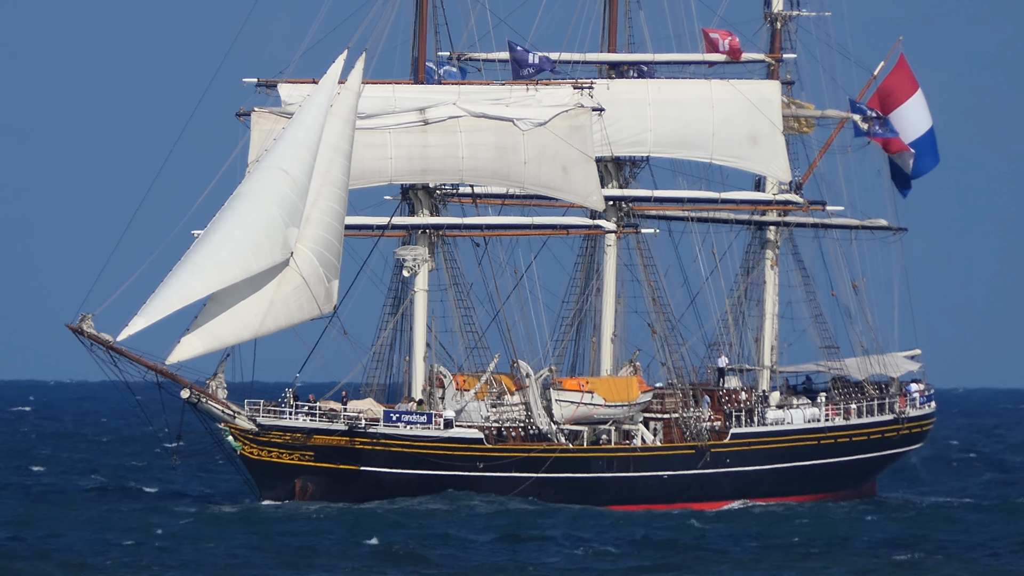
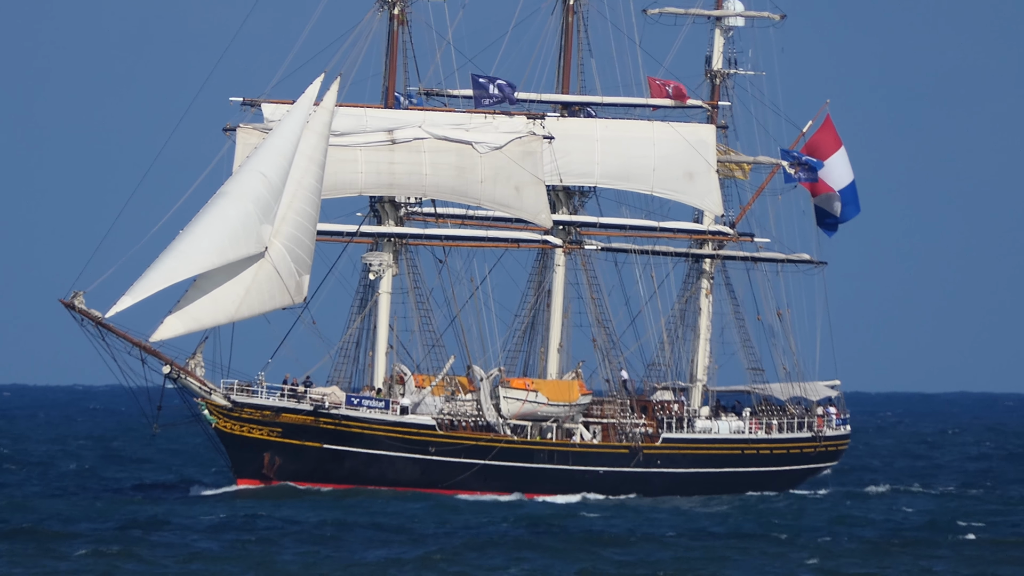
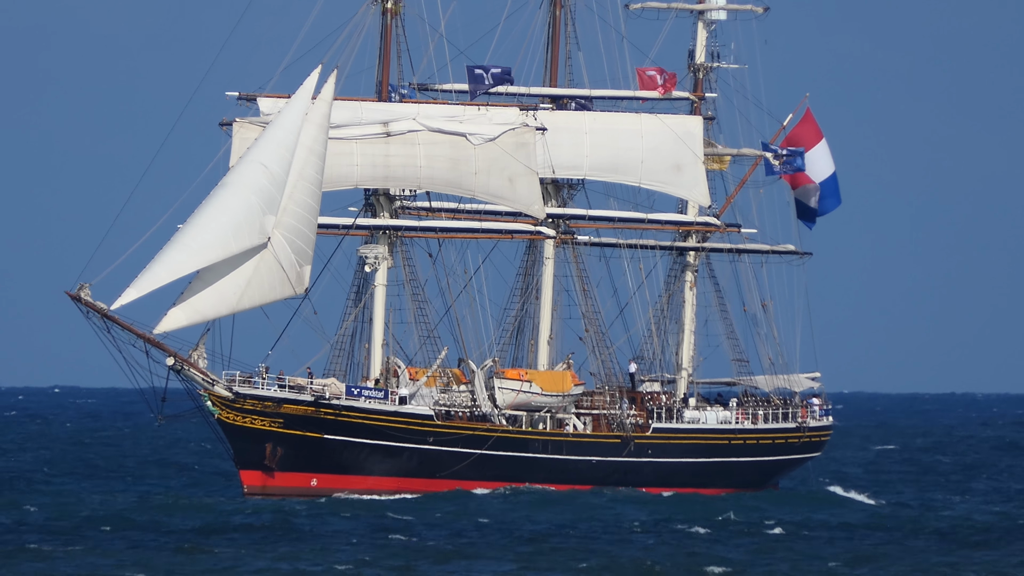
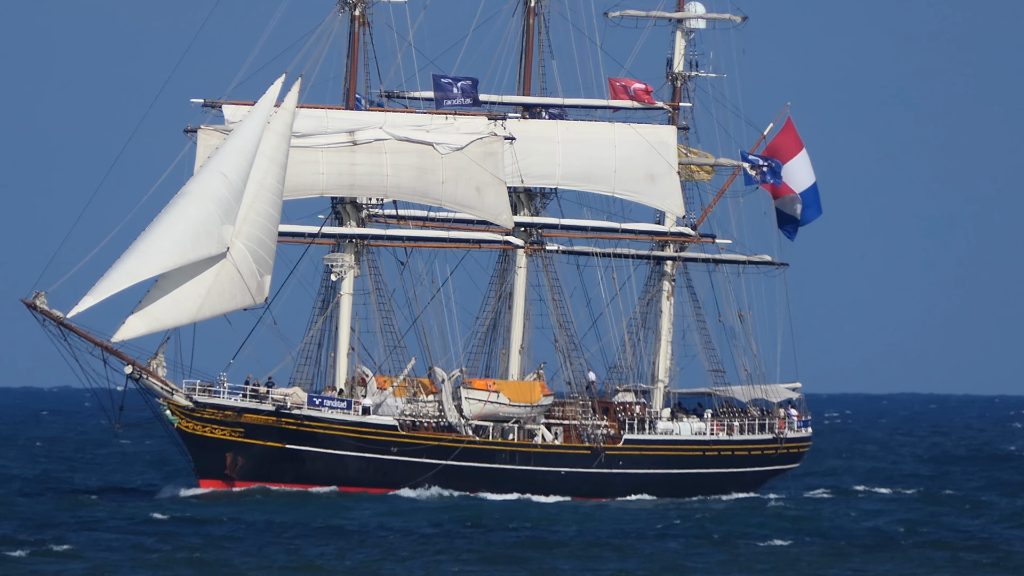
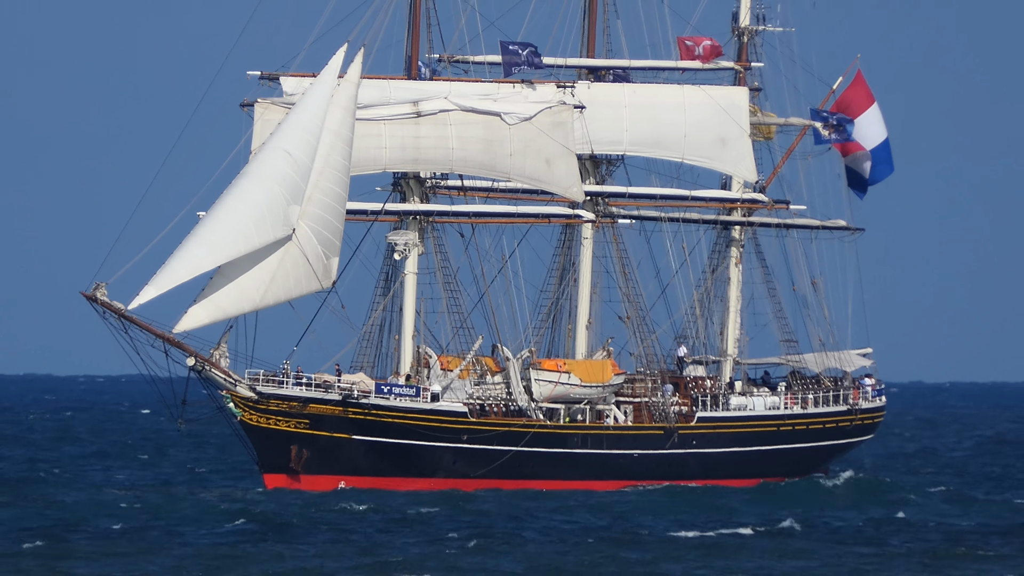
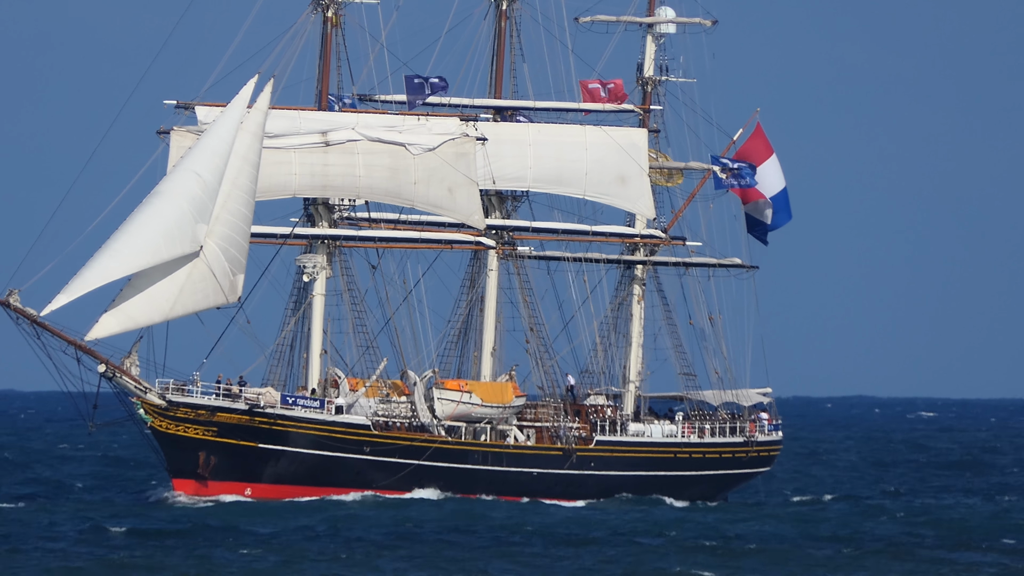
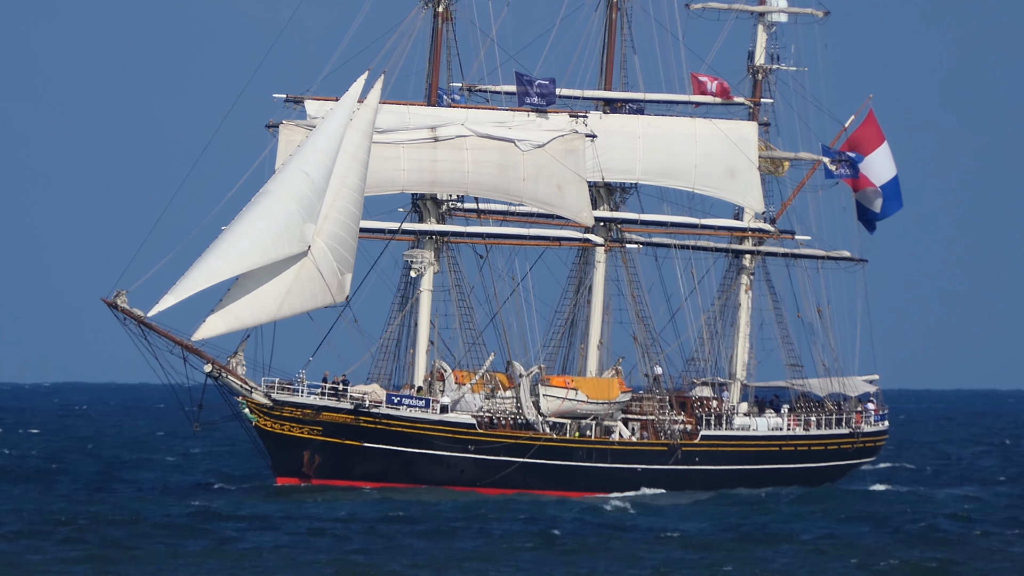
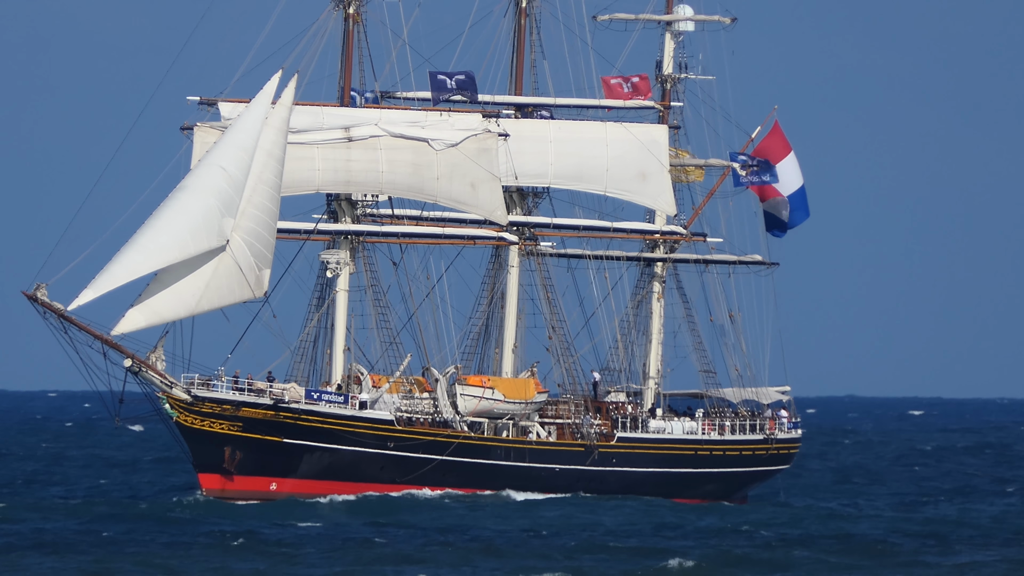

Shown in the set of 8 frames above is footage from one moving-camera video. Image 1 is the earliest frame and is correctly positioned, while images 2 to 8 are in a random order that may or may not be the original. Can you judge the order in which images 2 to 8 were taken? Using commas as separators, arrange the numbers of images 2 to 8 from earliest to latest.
5, 3, 8, 6, 4, 2, 7
